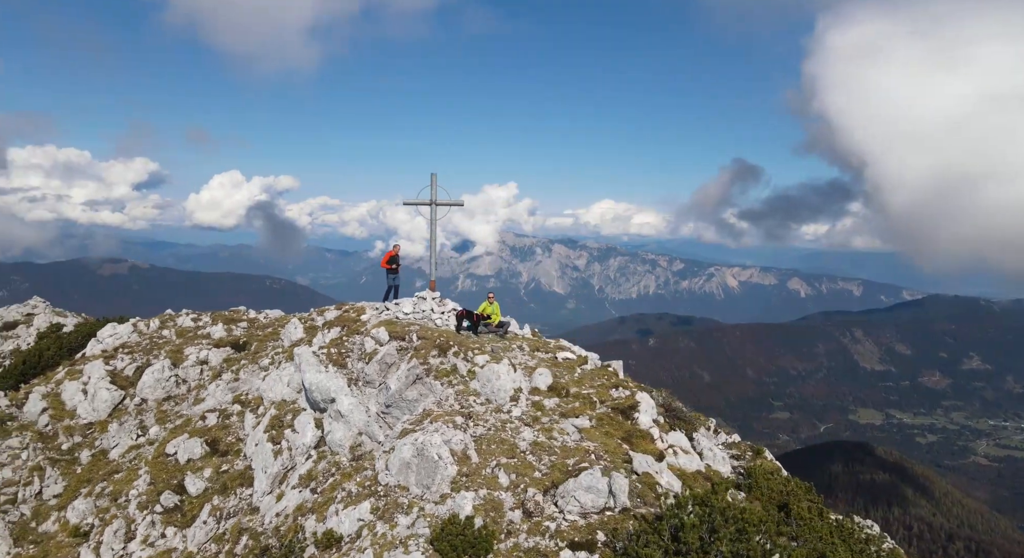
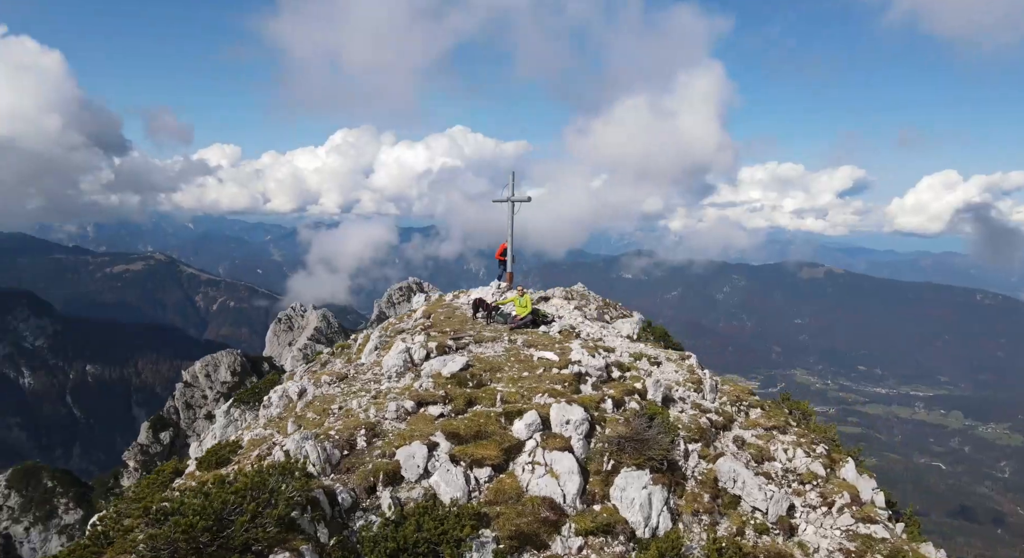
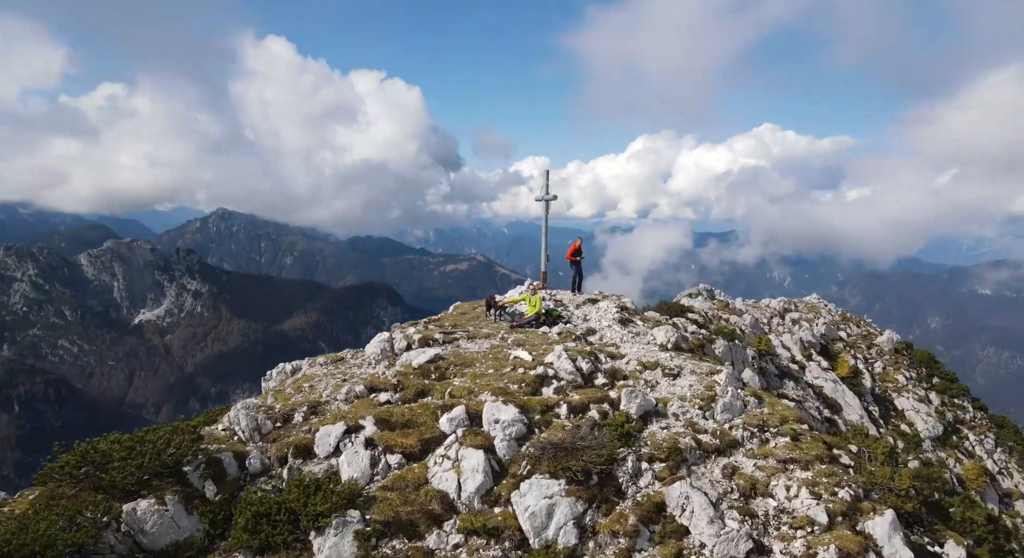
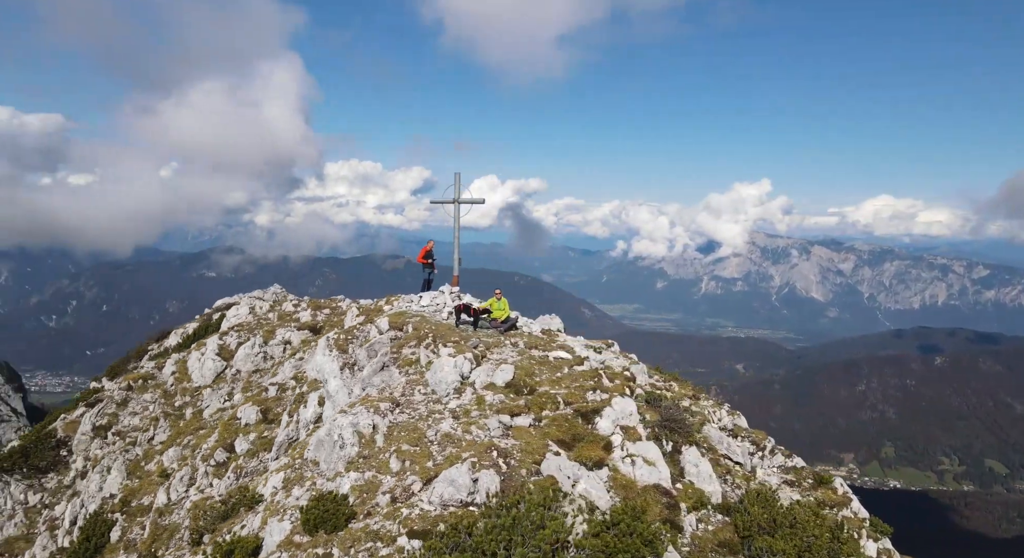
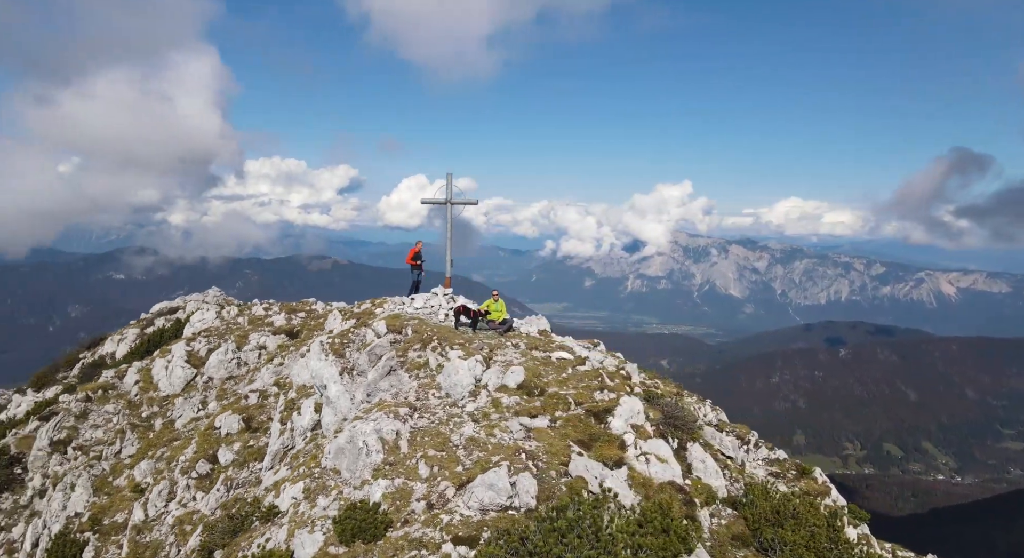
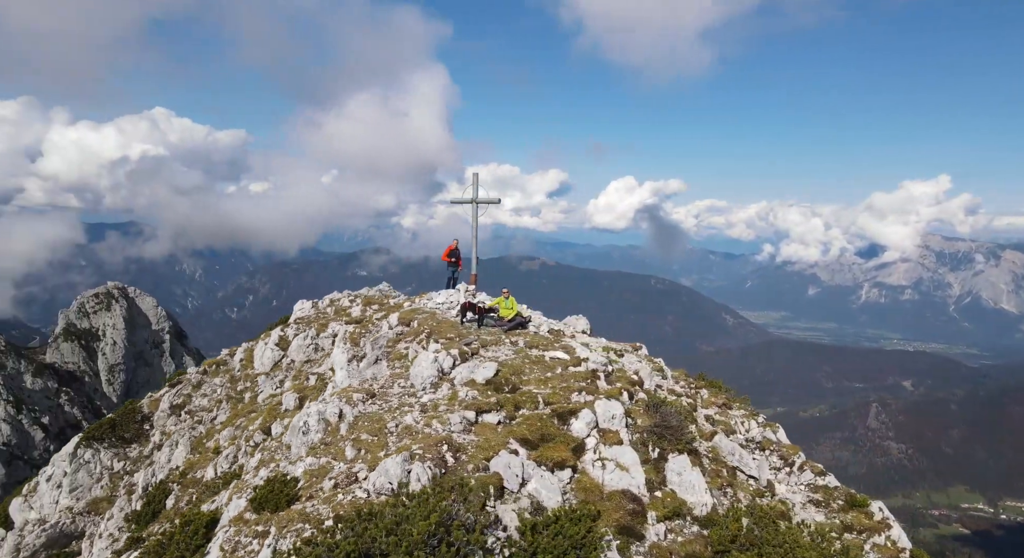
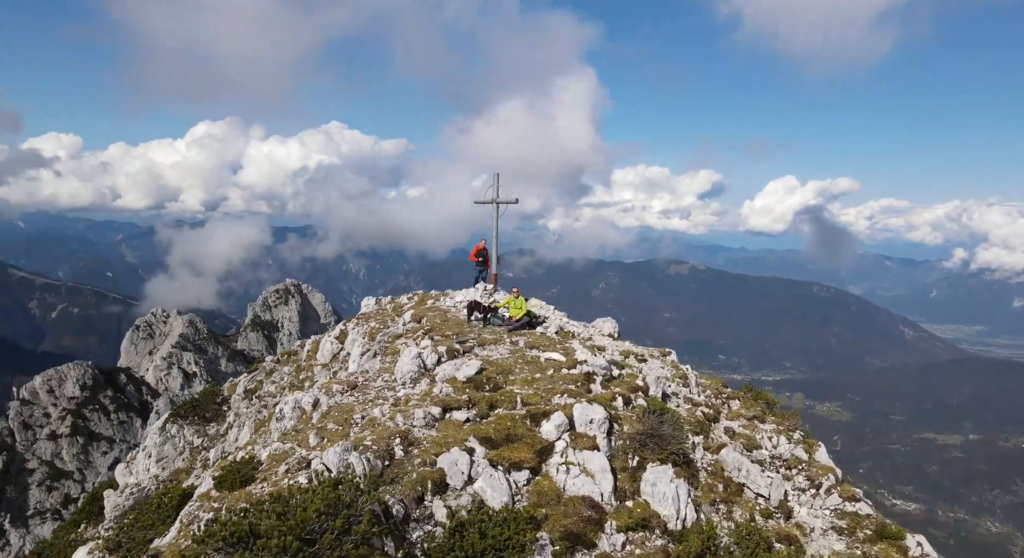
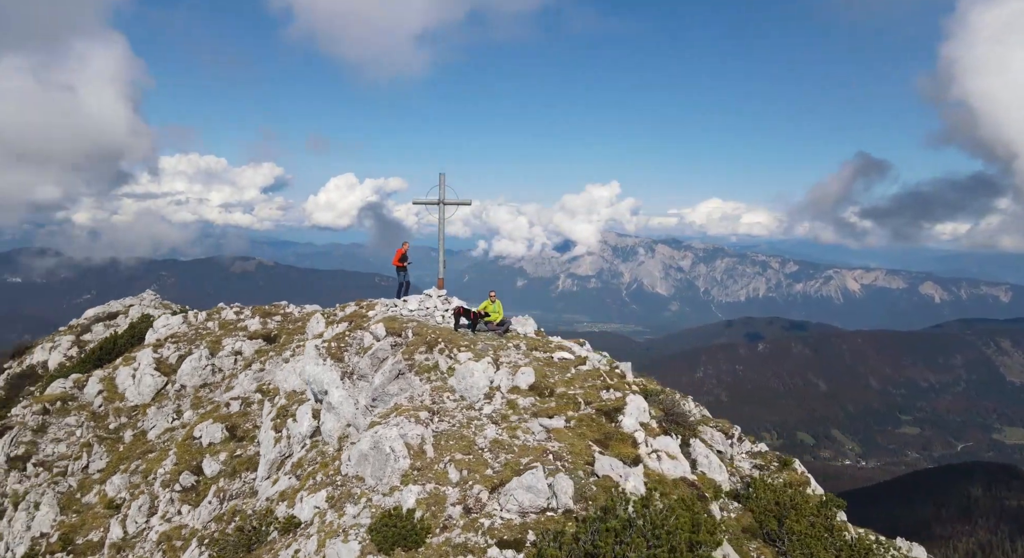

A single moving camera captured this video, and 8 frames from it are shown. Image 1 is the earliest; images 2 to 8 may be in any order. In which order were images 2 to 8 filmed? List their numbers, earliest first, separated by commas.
8, 5, 4, 6, 7, 2, 3
